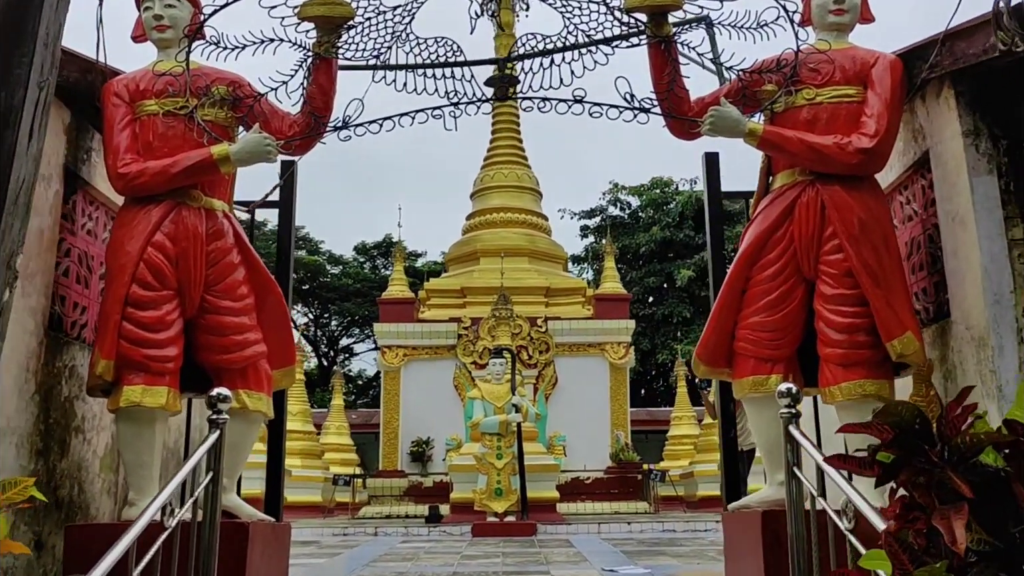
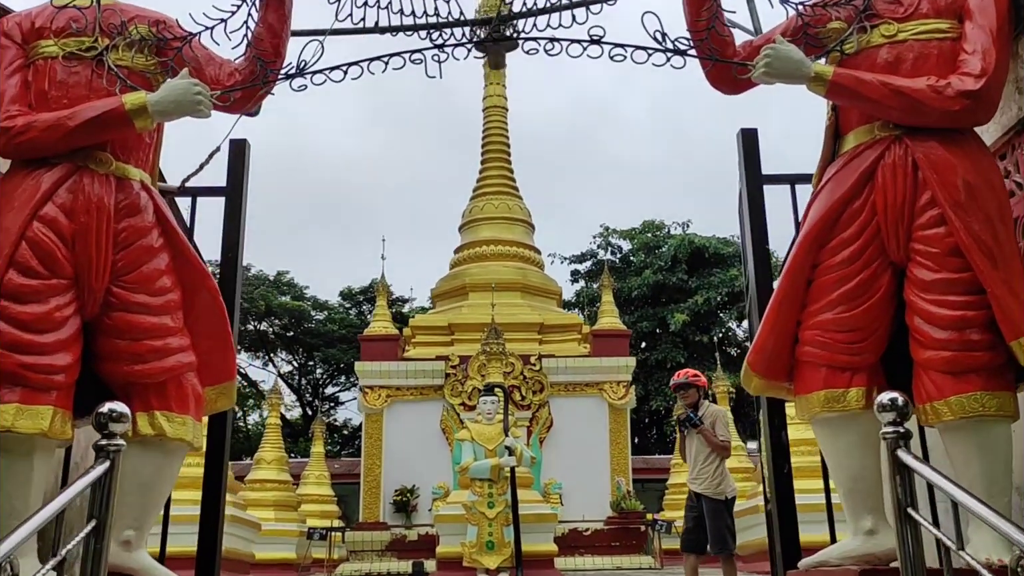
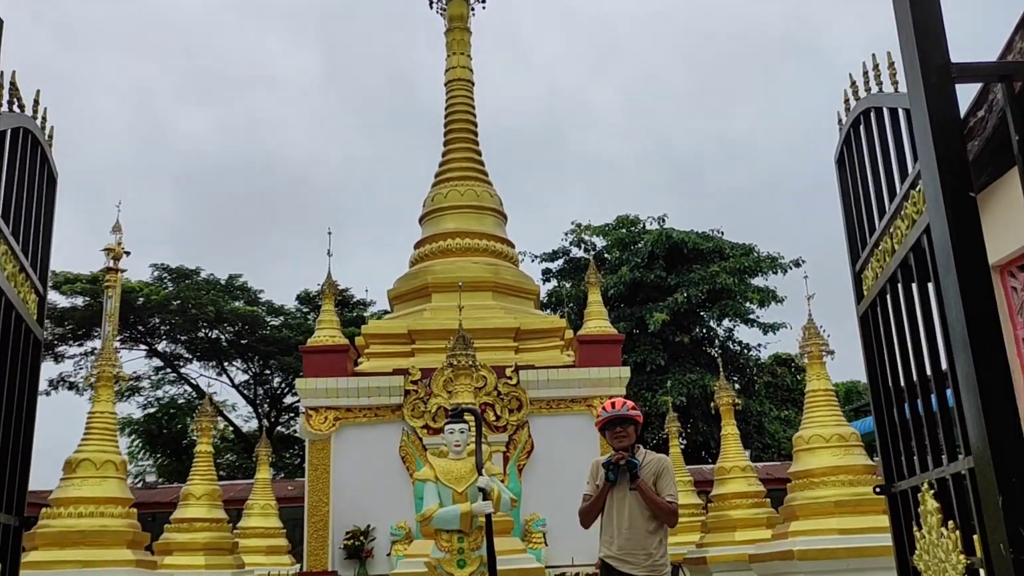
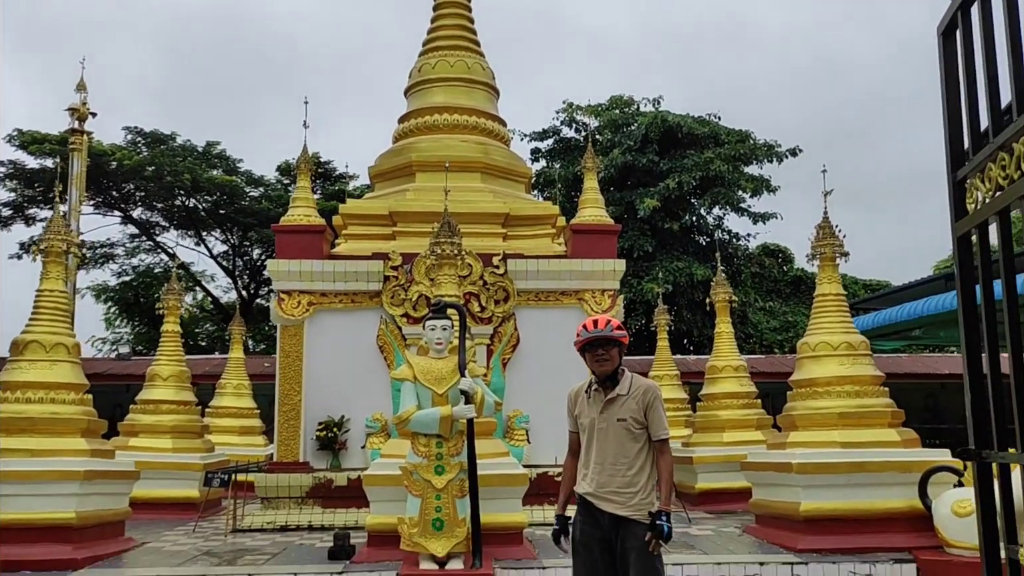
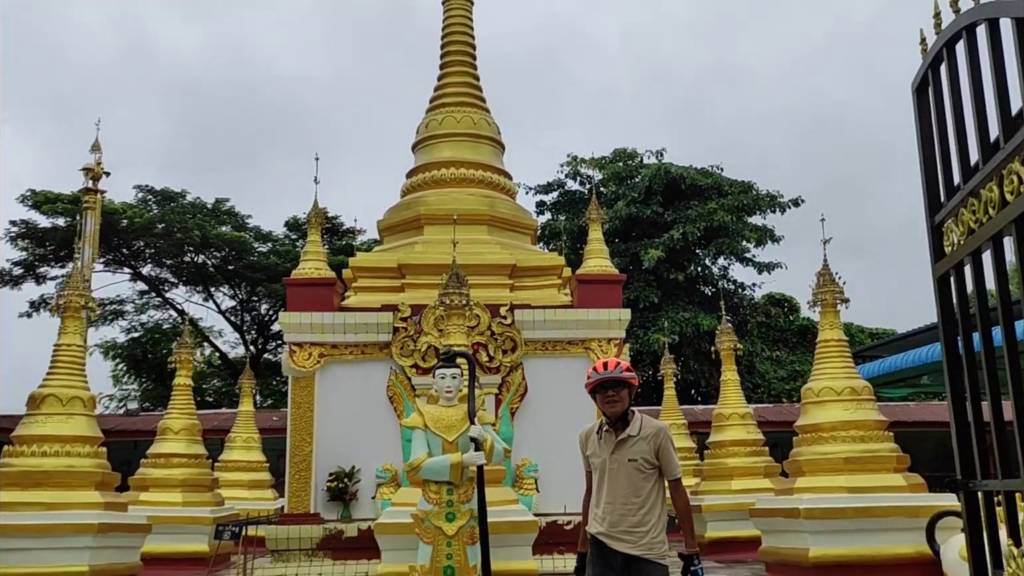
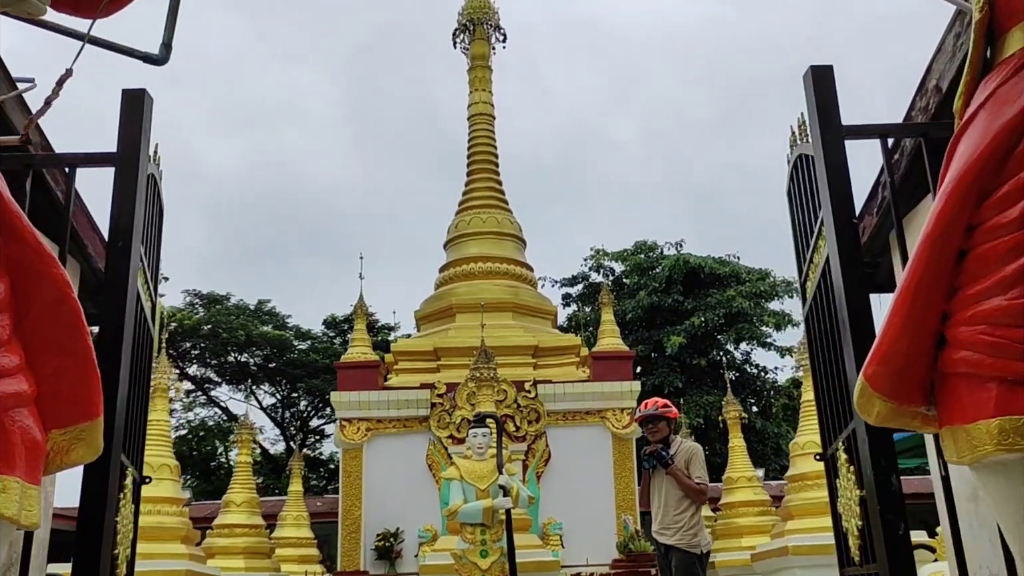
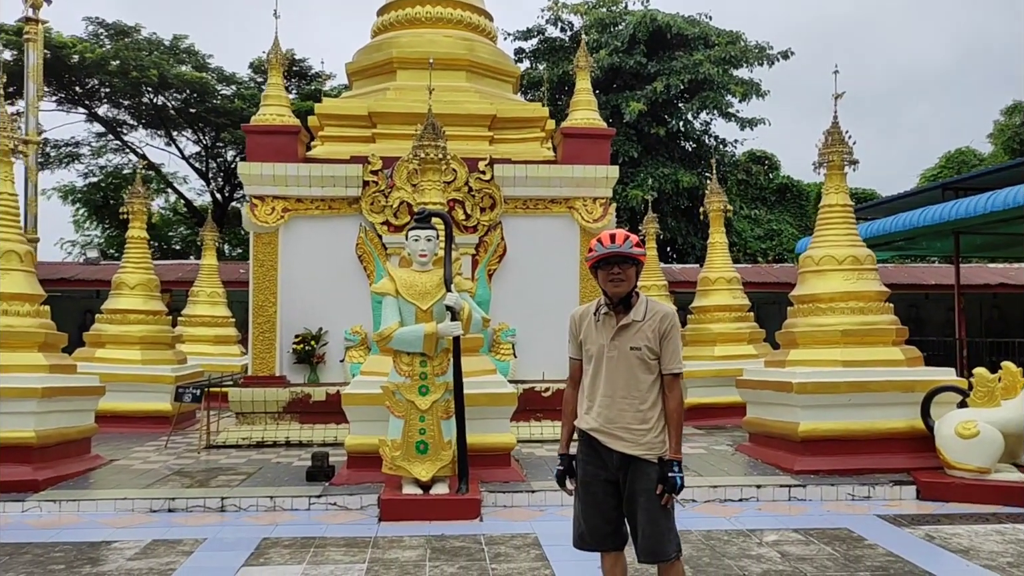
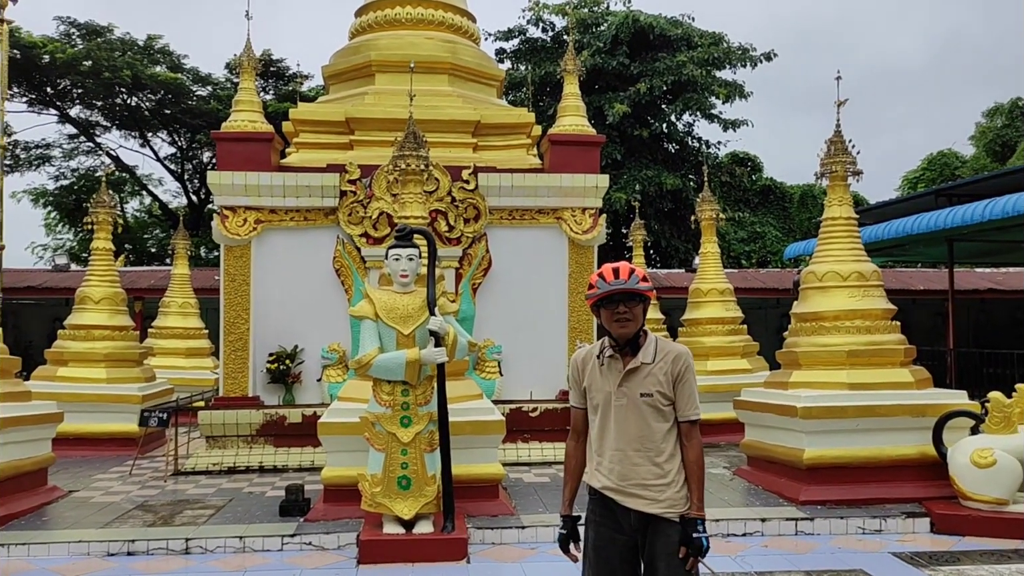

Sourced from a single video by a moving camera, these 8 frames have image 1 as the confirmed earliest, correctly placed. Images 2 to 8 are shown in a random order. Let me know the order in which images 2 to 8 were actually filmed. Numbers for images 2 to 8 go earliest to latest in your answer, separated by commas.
2, 6, 3, 5, 4, 7, 8
